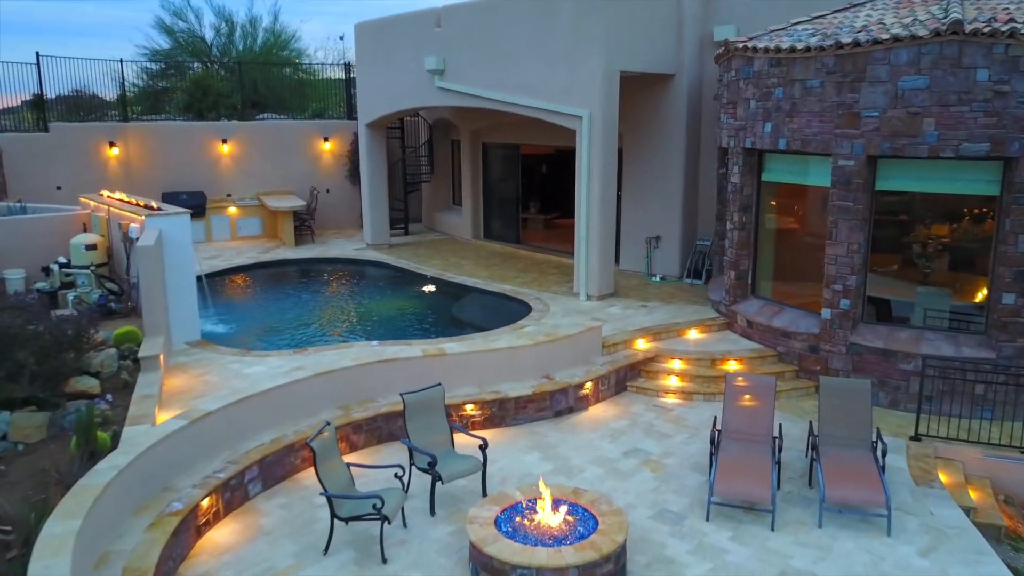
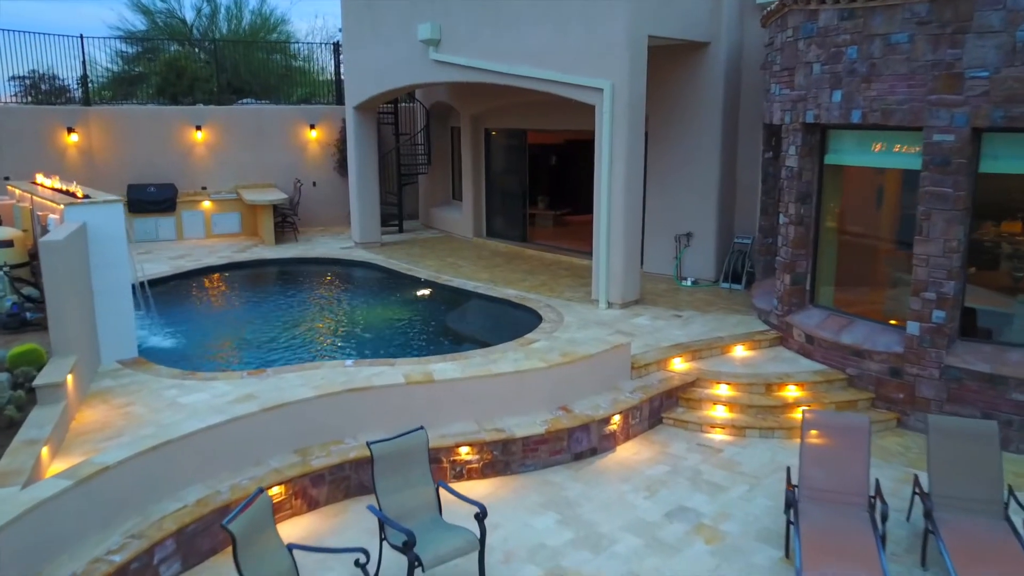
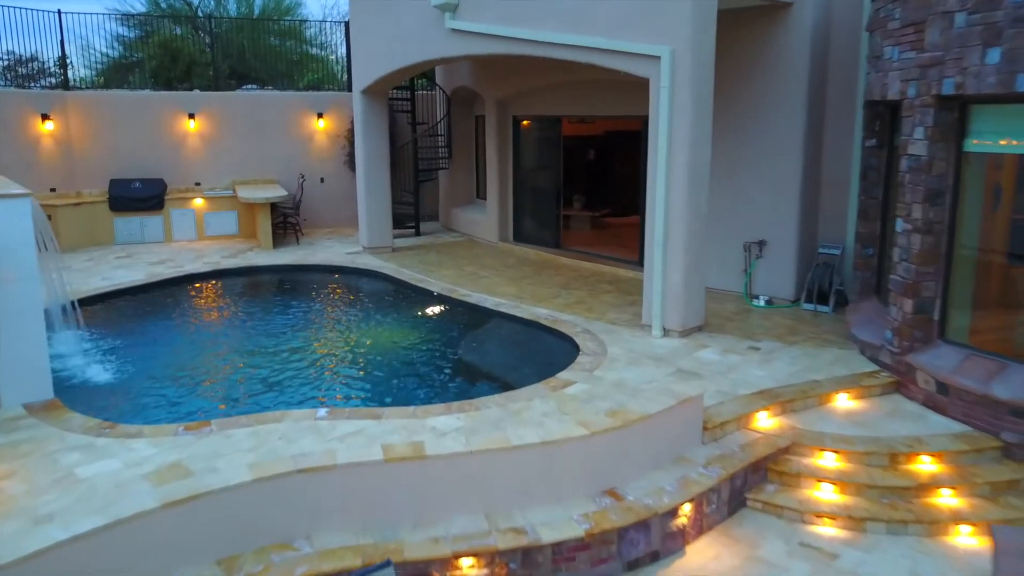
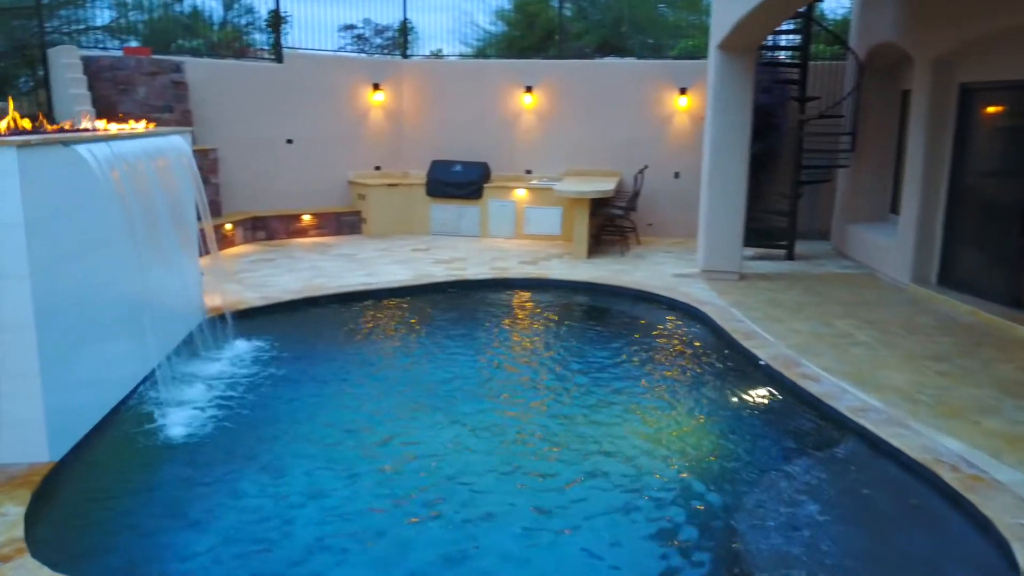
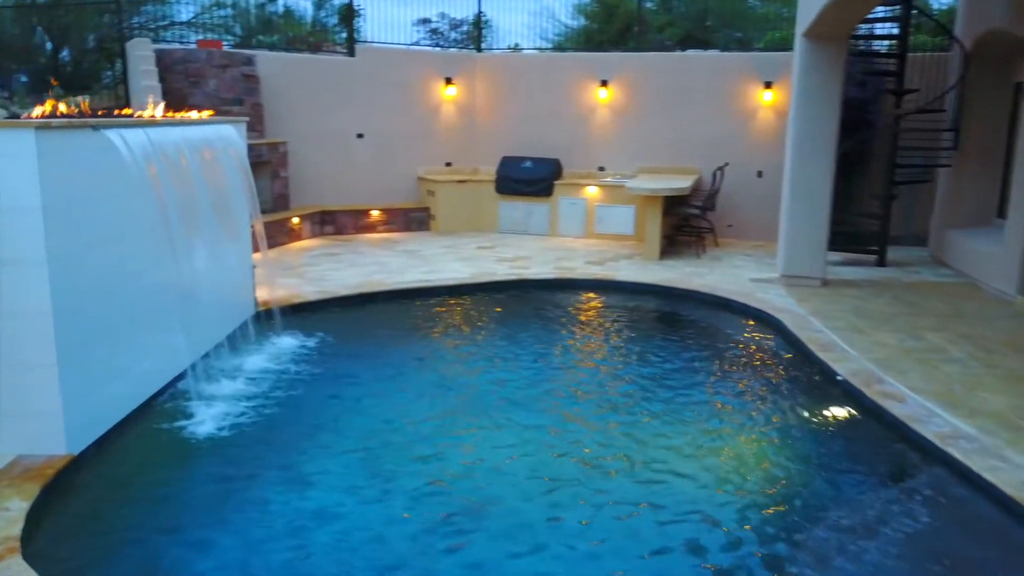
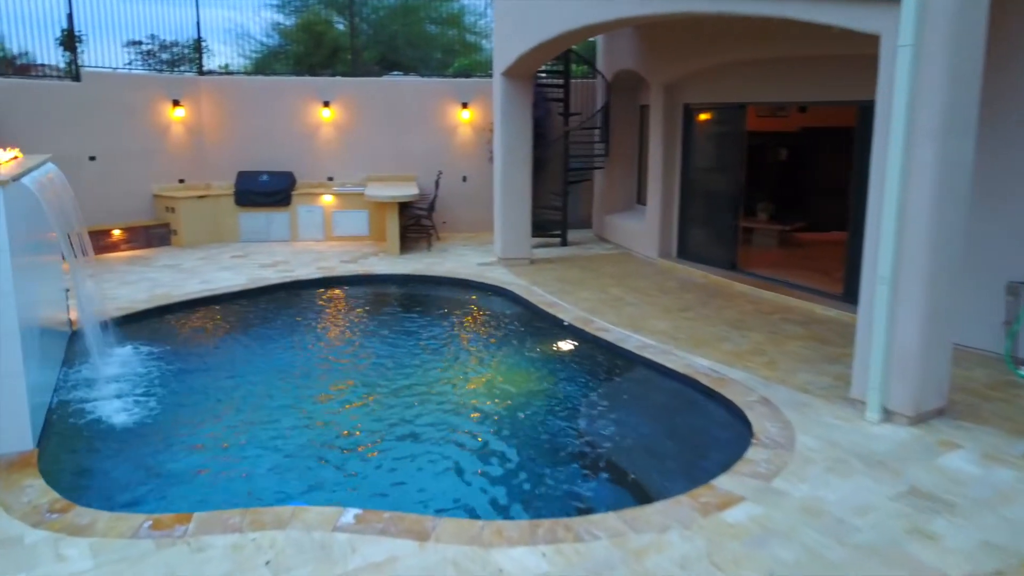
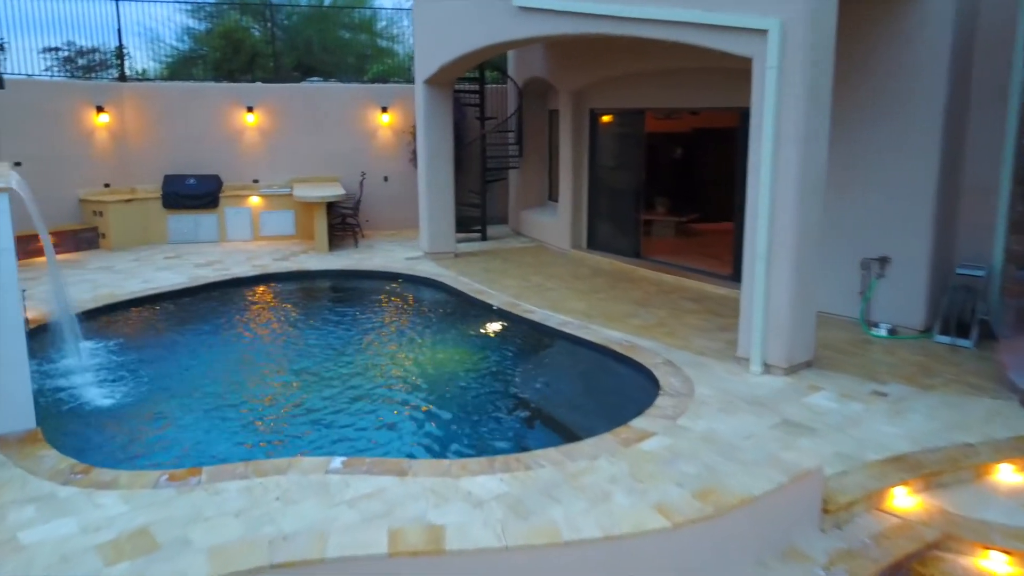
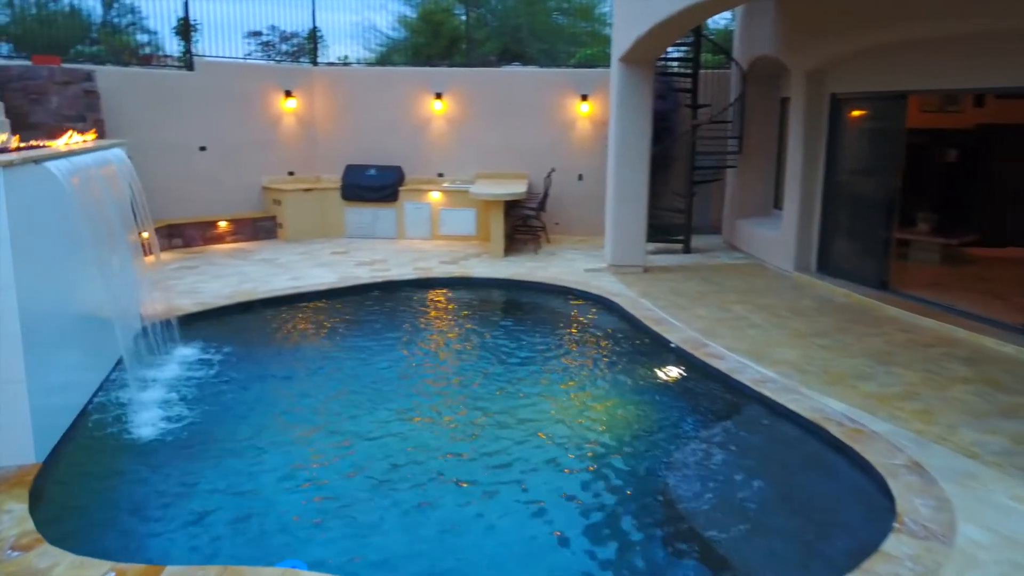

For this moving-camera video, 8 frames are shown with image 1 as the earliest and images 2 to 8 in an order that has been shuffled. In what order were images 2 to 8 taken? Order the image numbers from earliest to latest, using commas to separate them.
2, 3, 7, 6, 8, 4, 5
